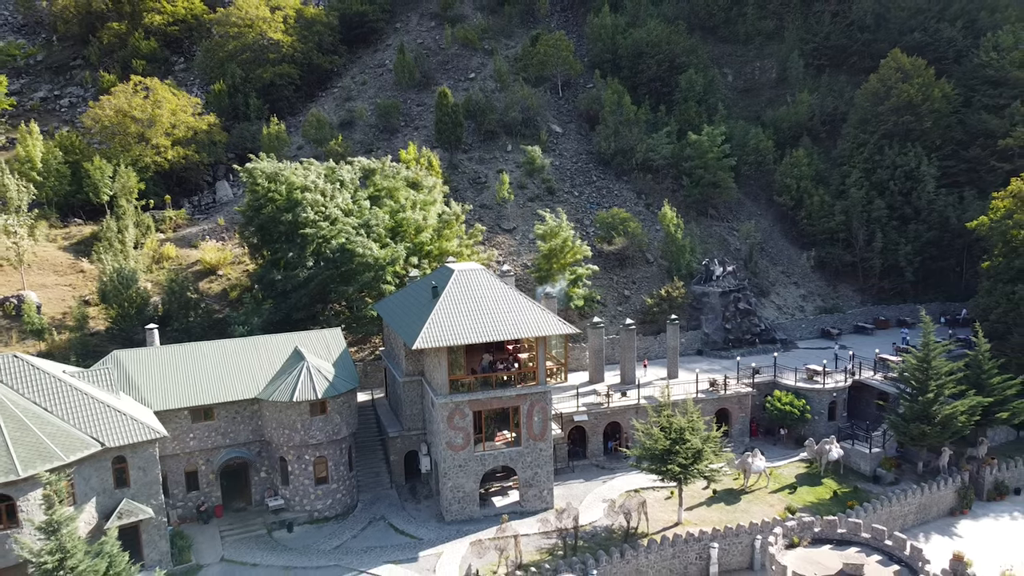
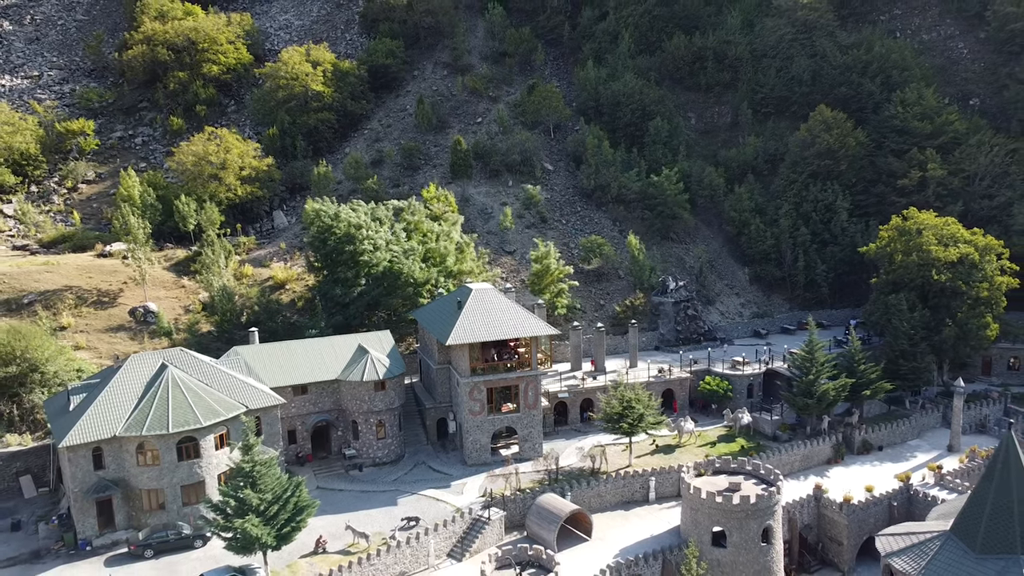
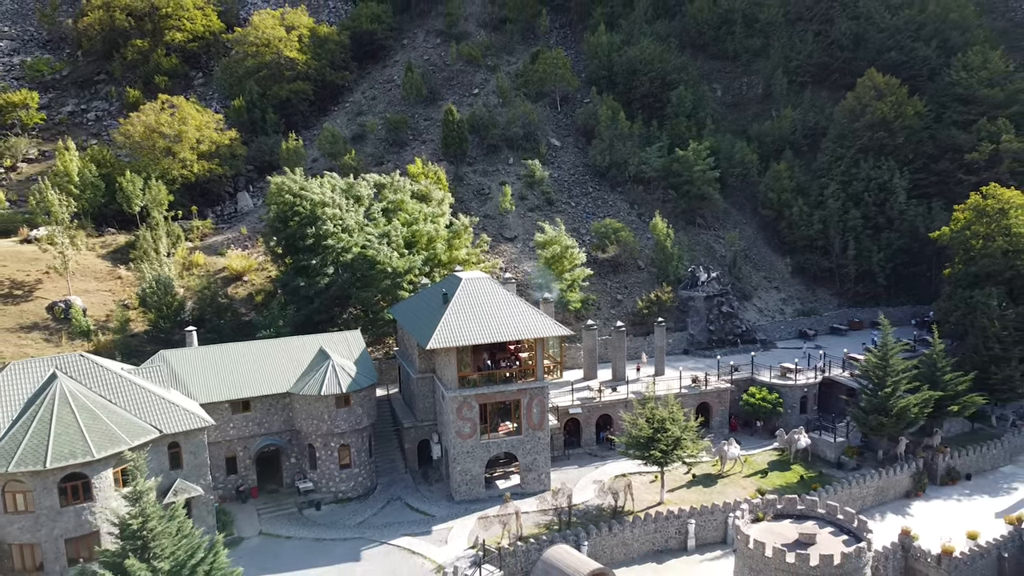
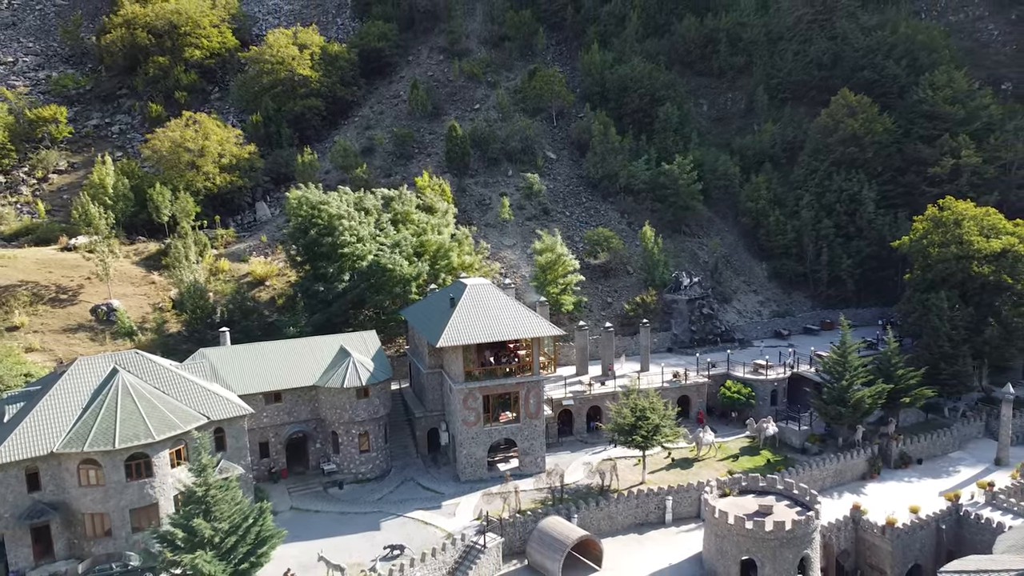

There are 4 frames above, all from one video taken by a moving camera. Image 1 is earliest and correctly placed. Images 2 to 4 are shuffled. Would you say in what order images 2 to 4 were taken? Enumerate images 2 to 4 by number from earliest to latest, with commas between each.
3, 4, 2
